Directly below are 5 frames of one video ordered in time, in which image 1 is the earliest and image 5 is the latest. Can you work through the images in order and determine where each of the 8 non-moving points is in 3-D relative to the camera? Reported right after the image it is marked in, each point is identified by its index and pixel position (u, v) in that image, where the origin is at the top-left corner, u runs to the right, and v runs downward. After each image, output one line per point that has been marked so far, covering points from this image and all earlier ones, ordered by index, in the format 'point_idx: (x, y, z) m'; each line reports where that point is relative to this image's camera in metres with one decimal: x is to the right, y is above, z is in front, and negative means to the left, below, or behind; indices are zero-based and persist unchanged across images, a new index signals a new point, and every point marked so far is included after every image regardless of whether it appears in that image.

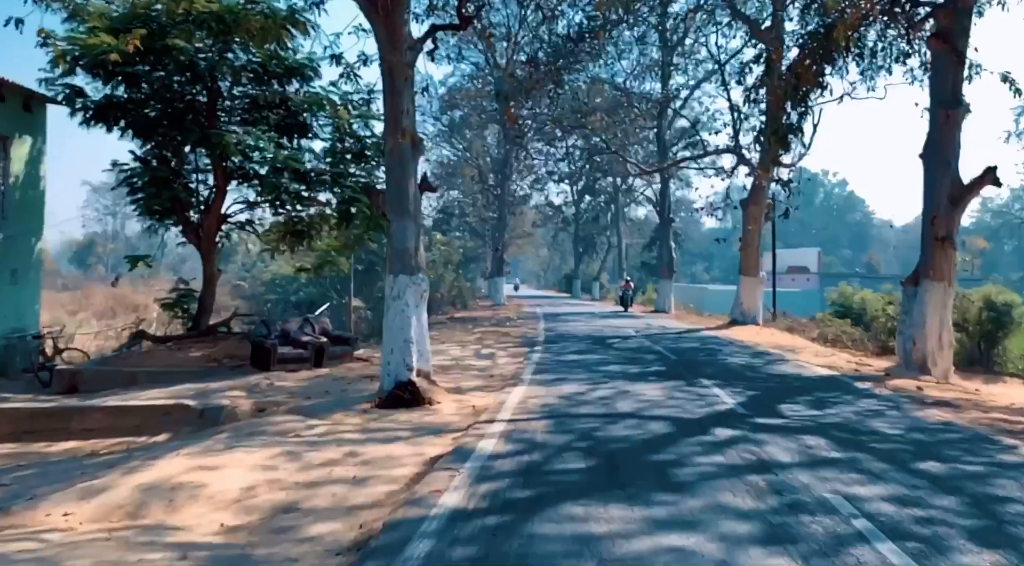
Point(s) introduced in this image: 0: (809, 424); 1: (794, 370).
0: (+4.1, -1.9, +9.7) m
1: (+6.4, -2.0, +16.3) m
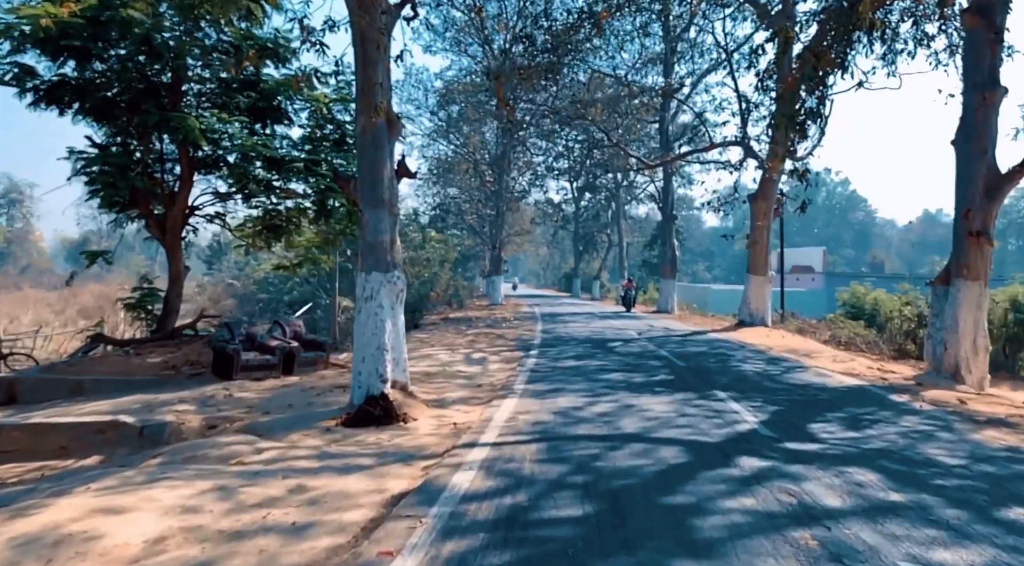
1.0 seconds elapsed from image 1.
0: (+3.9, -1.9, +8.2) m
1: (+6.2, -2.0, +14.7) m
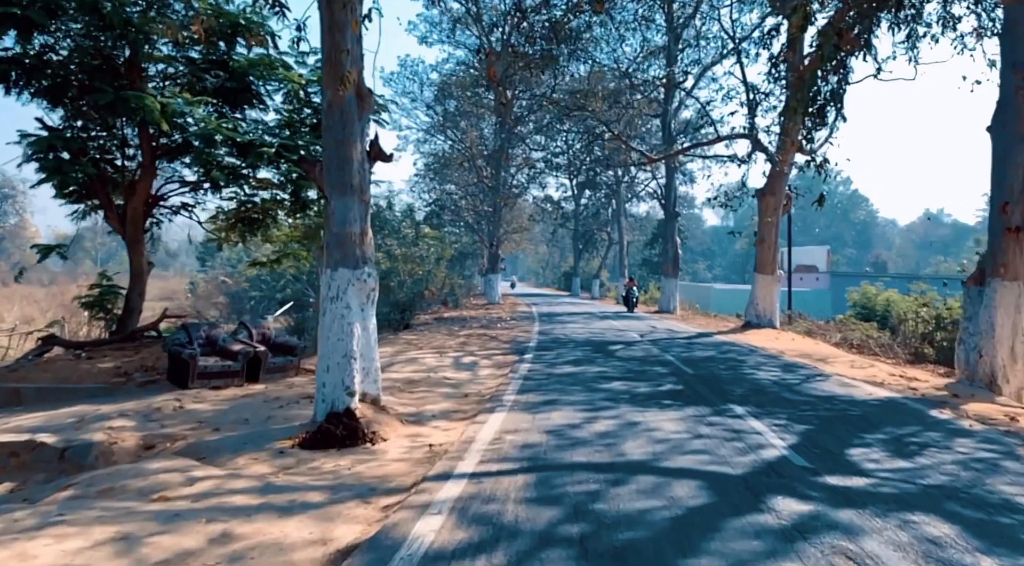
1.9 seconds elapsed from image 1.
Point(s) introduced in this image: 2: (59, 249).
0: (+3.7, -1.9, +6.7) m
1: (+6.1, -1.9, +13.3) m
2: (-11.1, +0.8, +17.6) m
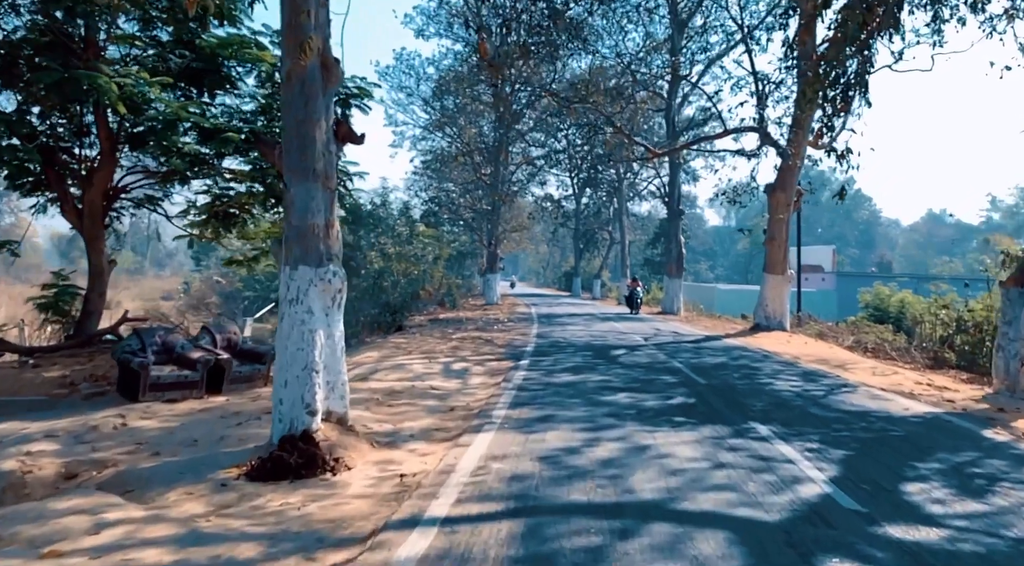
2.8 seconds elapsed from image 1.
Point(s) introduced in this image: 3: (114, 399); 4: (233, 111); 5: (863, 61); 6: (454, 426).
0: (+3.6, -1.9, +5.3) m
1: (+5.9, -2.0, +11.9) m
2: (-11.3, +0.8, +16.2) m
3: (-6.3, -1.8, +11.3) m
4: (-6.0, +3.7, +15.3) m
5: (+7.7, +4.9, +15.7) m
6: (-0.8, -2.0, +10.1) m
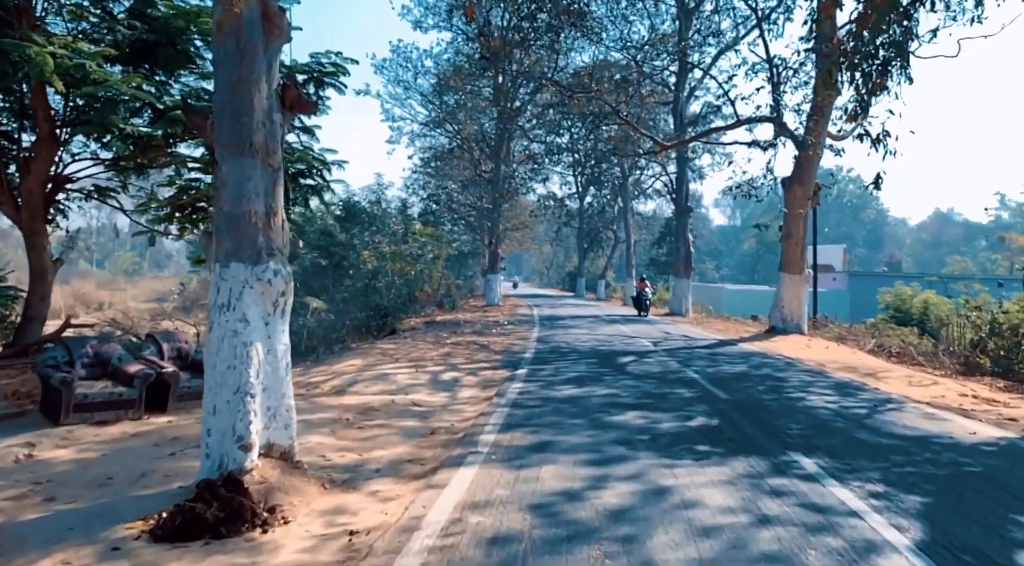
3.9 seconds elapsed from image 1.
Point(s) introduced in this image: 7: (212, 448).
0: (+3.4, -1.9, +3.5) m
1: (+5.8, -2.0, +10.1) m
2: (-11.3, +0.8, +14.6) m
3: (-6.4, -1.9, +9.7) m
4: (-6.1, +3.6, +13.6) m
5: (+7.6, +4.9, +13.9) m
6: (-0.9, -2.0, +8.4) m
7: (-2.7, -1.5, +6.5) m
